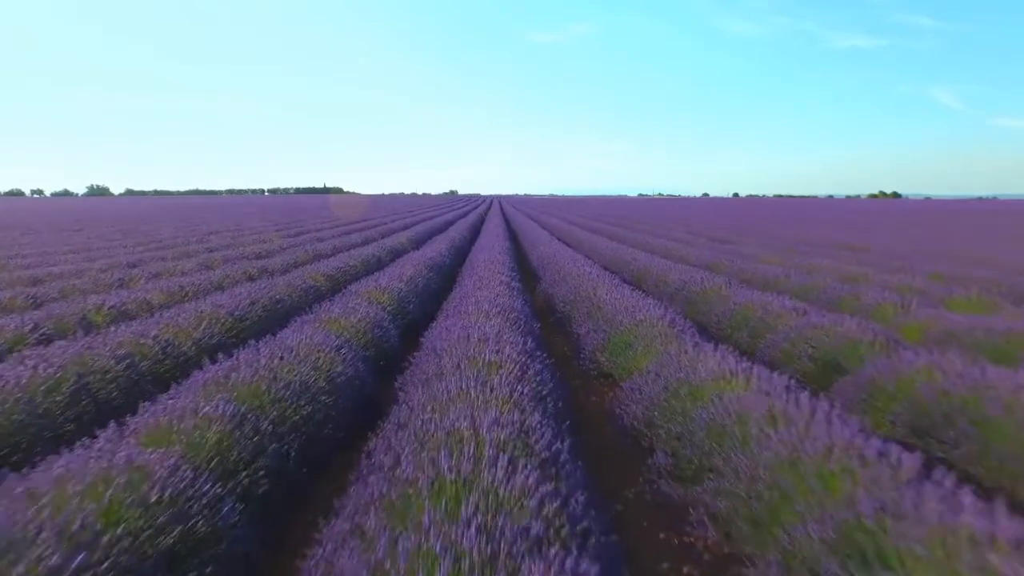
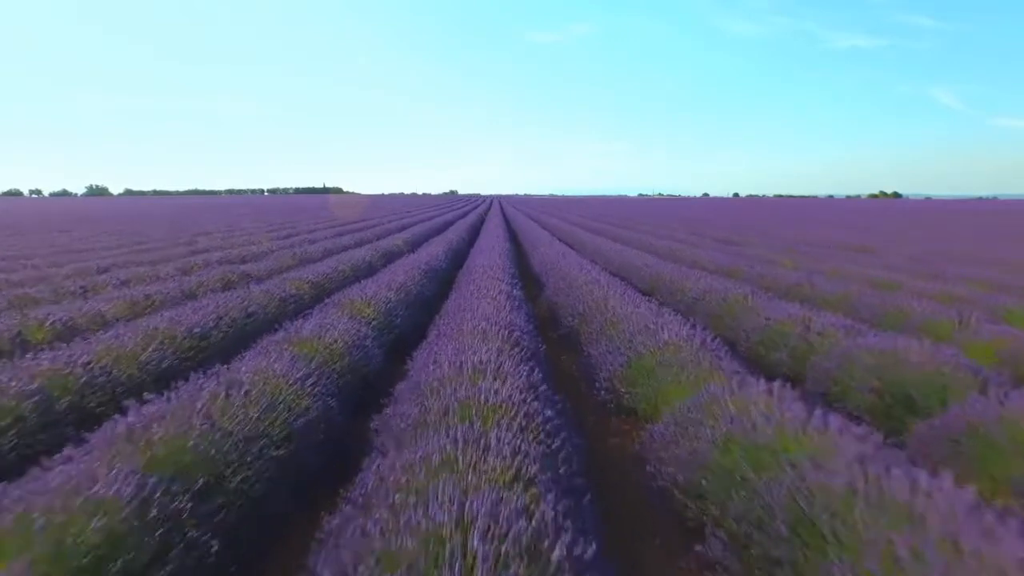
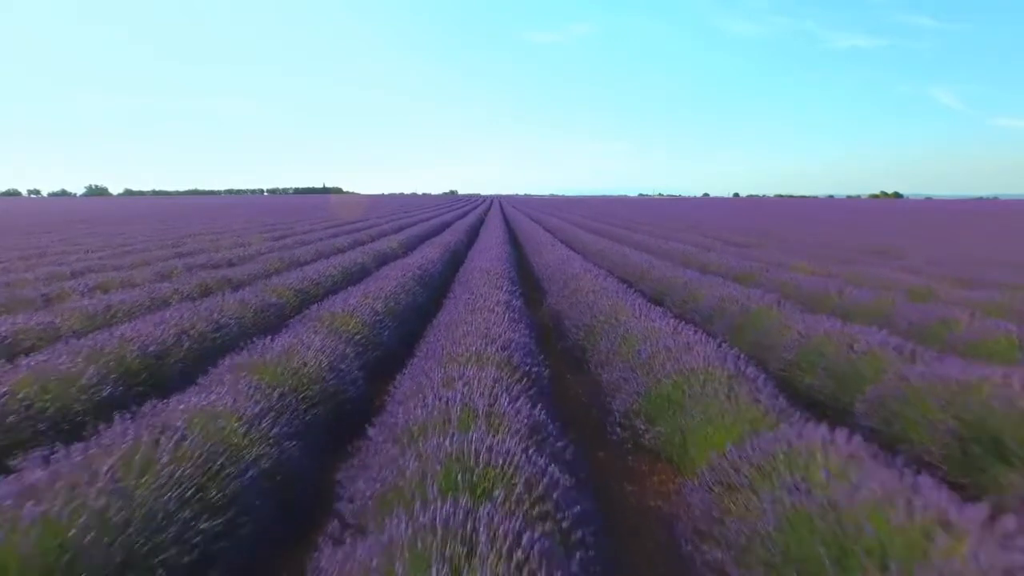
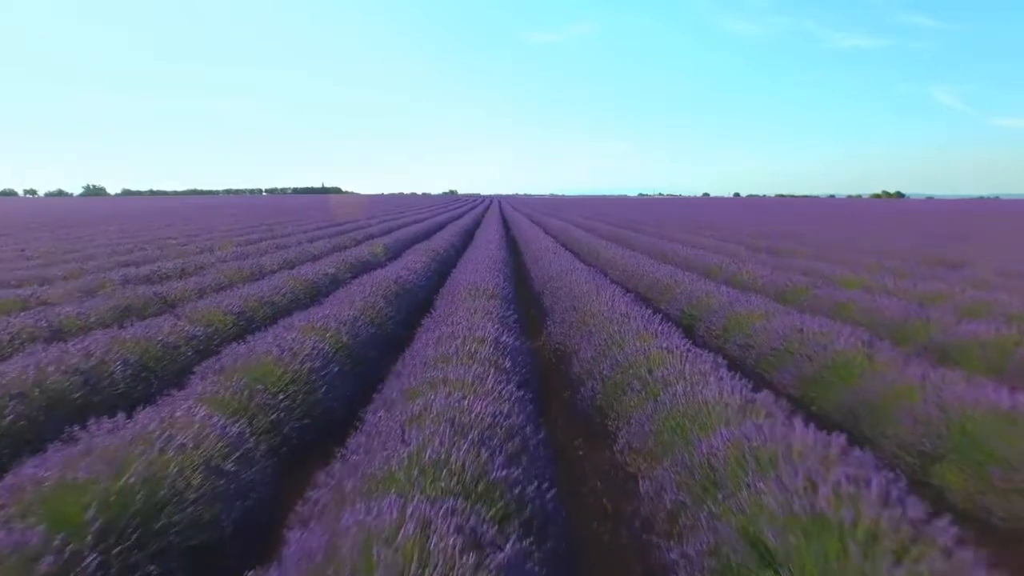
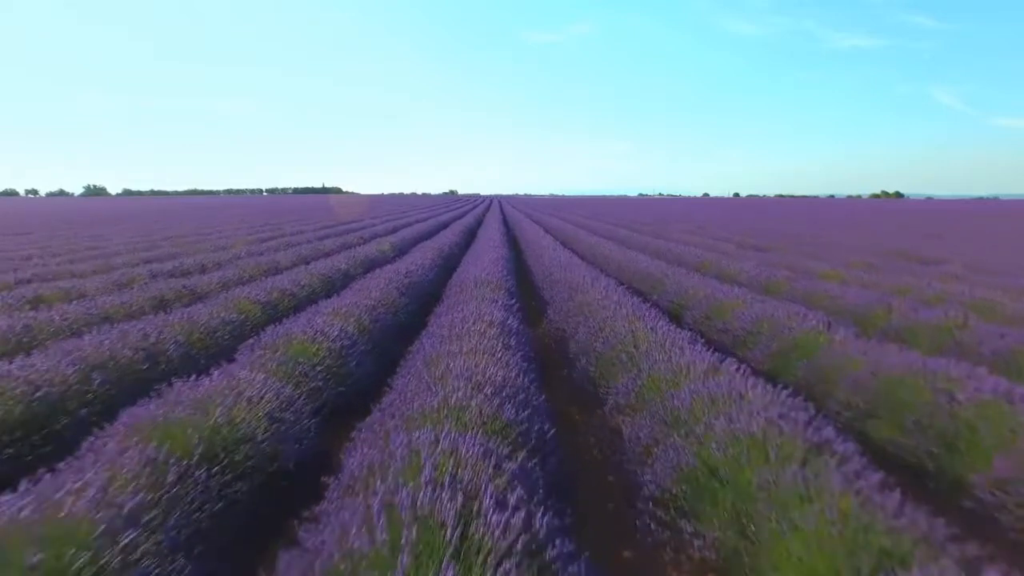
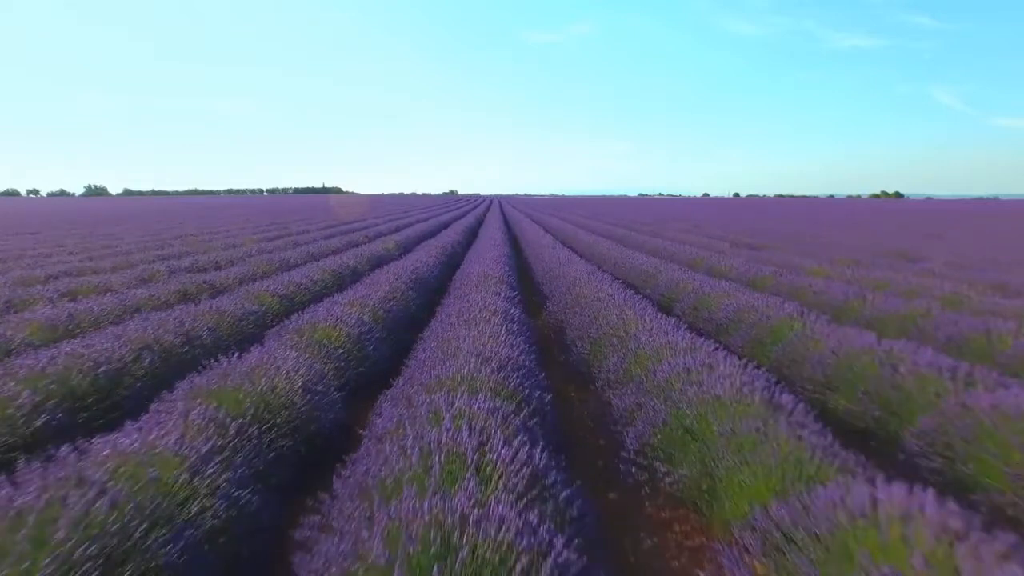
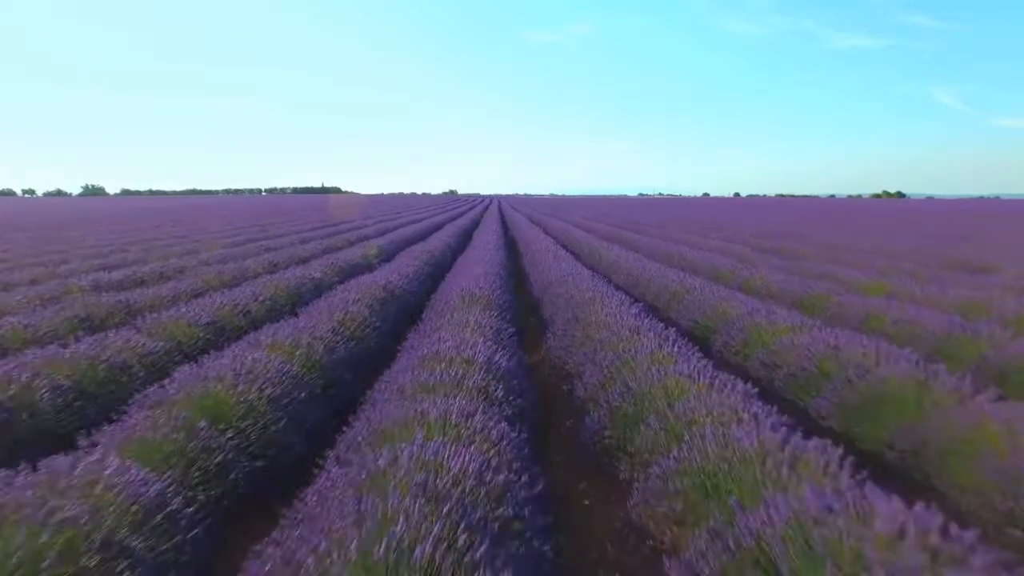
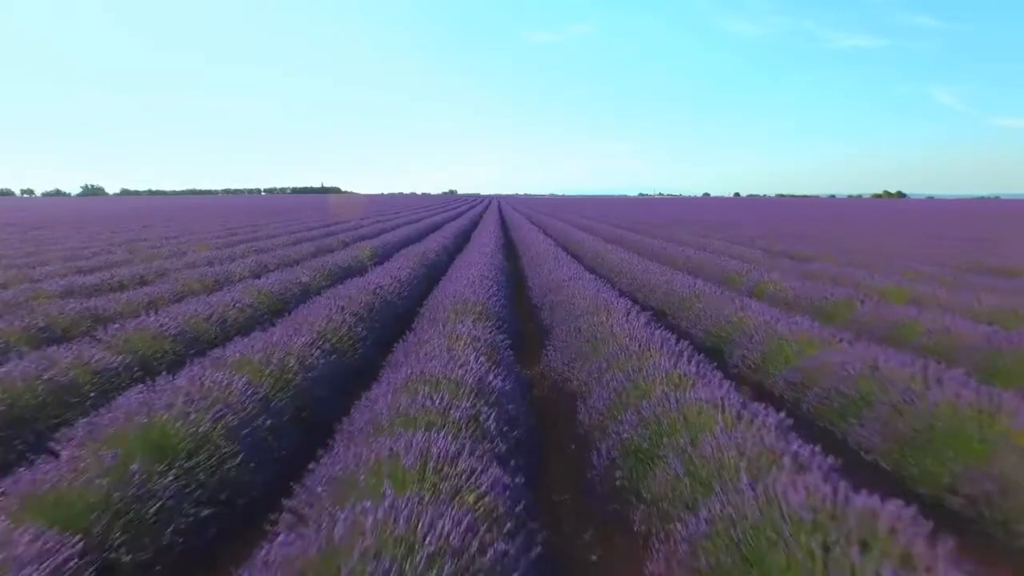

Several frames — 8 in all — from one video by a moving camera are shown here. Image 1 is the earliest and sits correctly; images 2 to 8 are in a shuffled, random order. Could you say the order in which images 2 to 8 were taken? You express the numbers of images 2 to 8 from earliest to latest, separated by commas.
2, 3, 6, 5, 4, 7, 8
